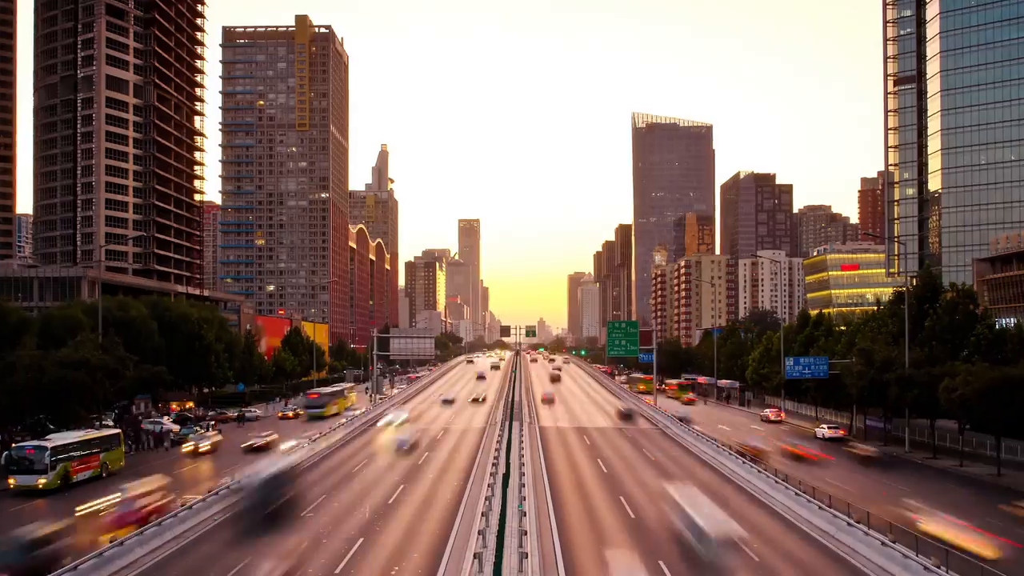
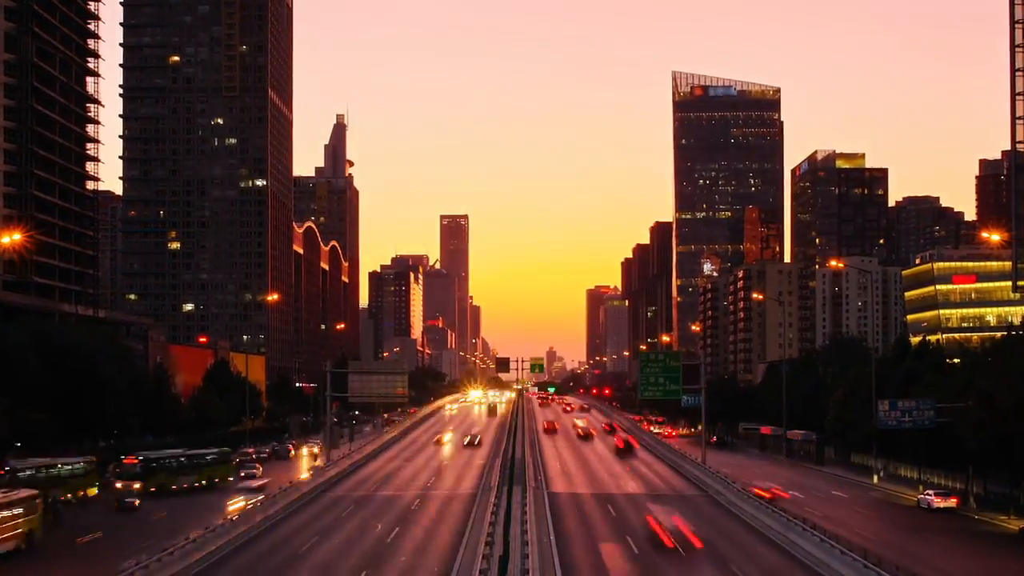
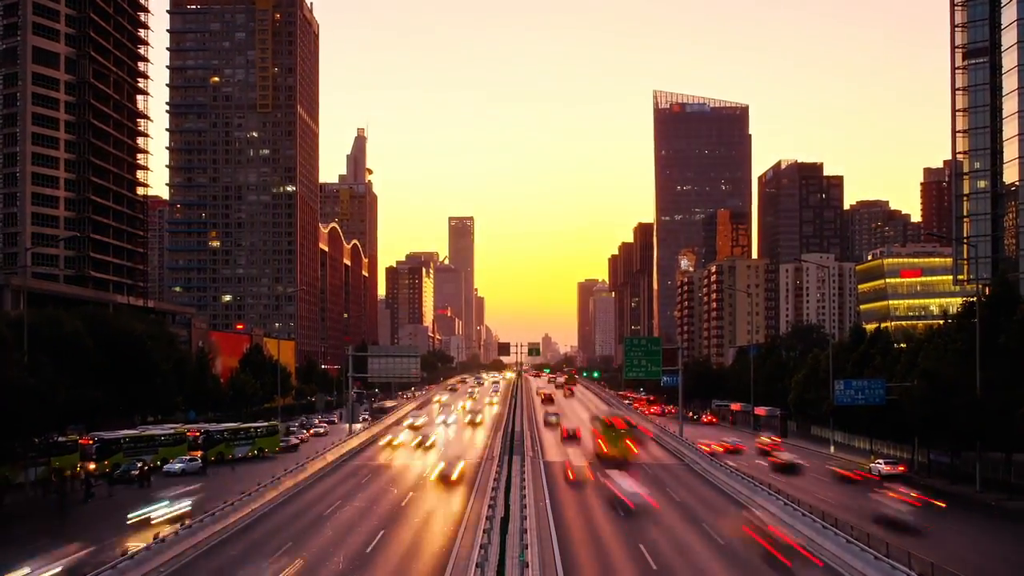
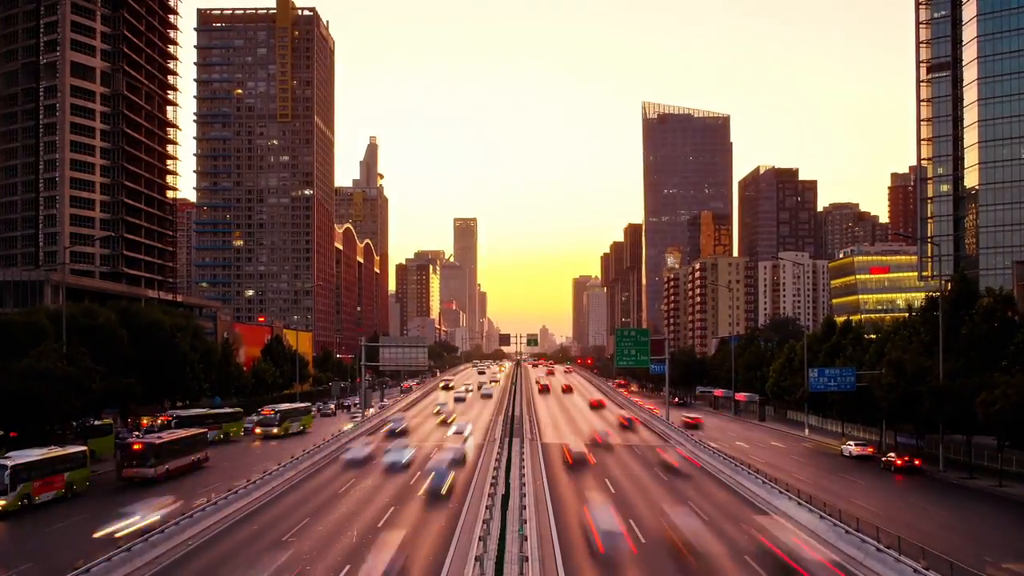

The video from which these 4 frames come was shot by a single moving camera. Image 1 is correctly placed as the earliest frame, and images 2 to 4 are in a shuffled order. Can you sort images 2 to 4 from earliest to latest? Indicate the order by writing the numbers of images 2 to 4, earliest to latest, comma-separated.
4, 3, 2
